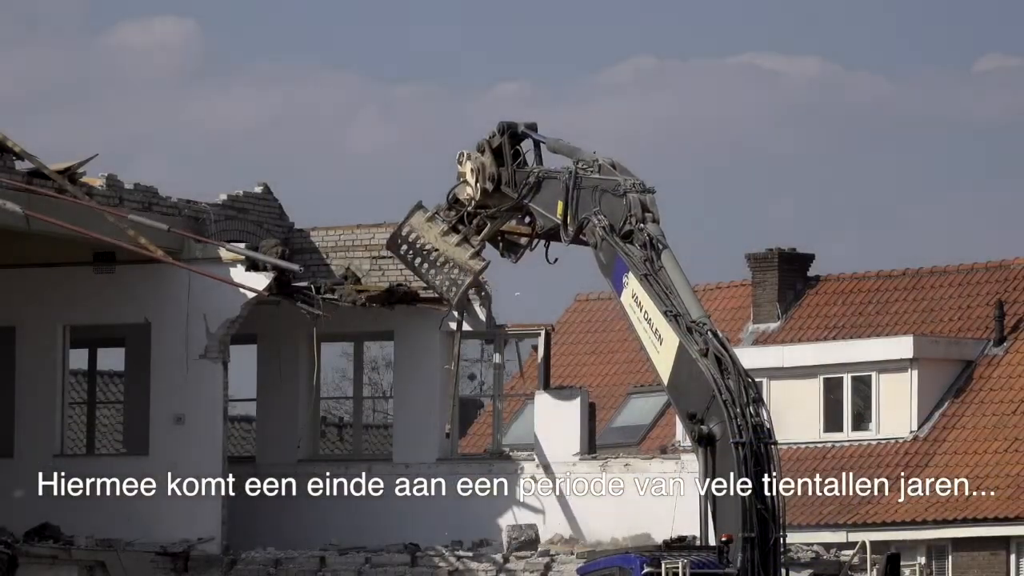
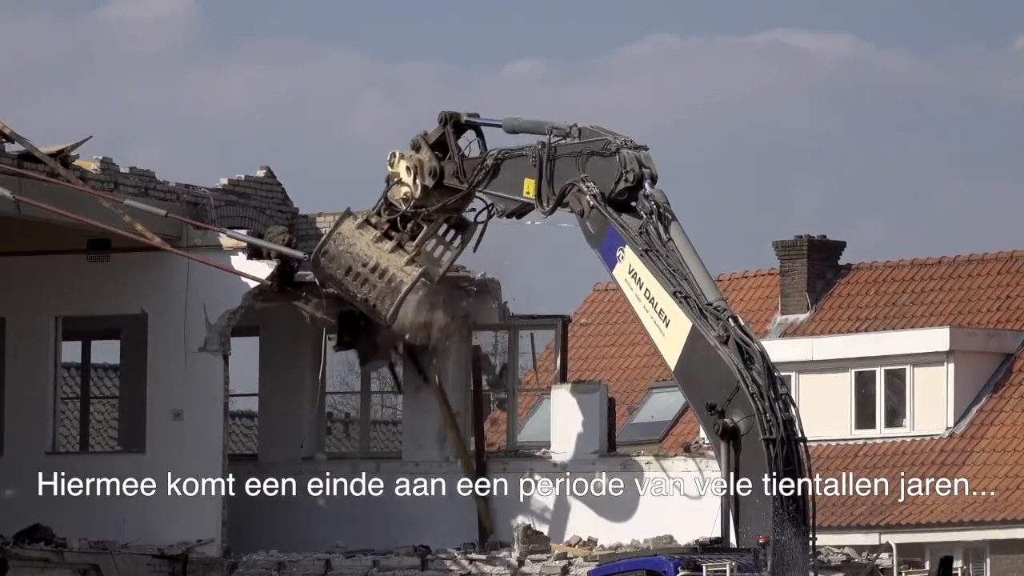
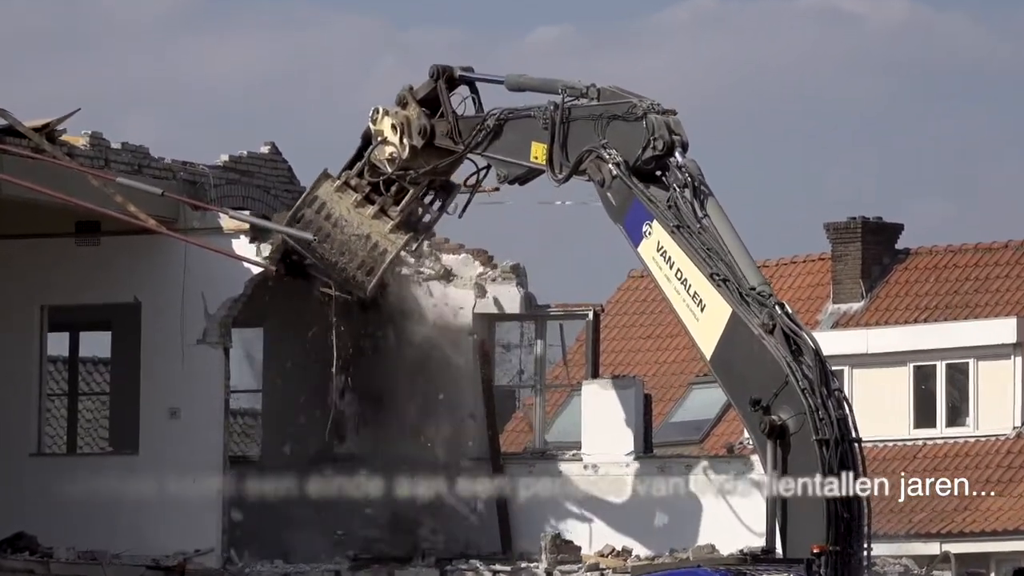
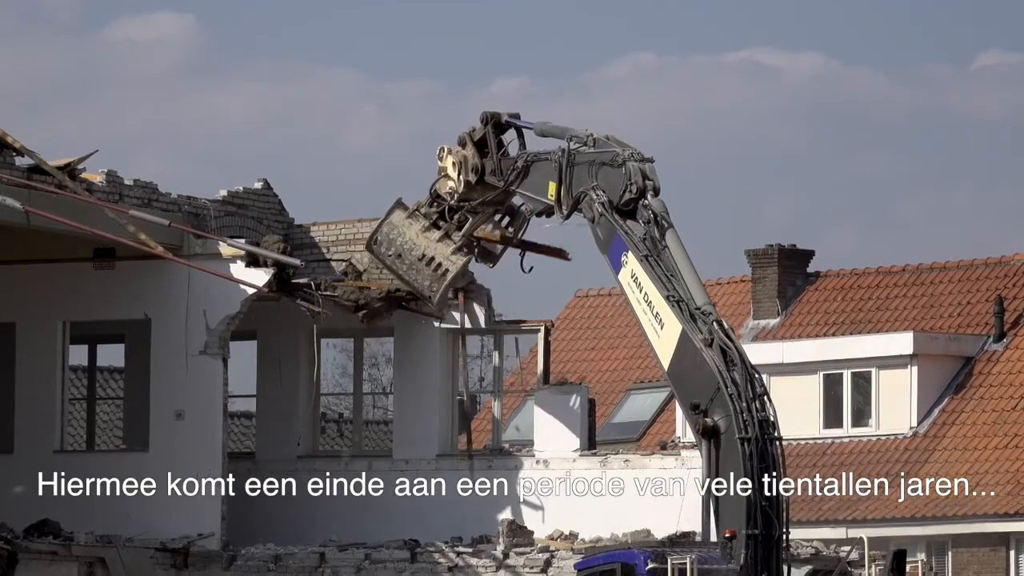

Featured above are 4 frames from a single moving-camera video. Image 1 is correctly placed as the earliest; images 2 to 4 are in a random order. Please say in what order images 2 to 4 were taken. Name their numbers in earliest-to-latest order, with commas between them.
4, 2, 3
